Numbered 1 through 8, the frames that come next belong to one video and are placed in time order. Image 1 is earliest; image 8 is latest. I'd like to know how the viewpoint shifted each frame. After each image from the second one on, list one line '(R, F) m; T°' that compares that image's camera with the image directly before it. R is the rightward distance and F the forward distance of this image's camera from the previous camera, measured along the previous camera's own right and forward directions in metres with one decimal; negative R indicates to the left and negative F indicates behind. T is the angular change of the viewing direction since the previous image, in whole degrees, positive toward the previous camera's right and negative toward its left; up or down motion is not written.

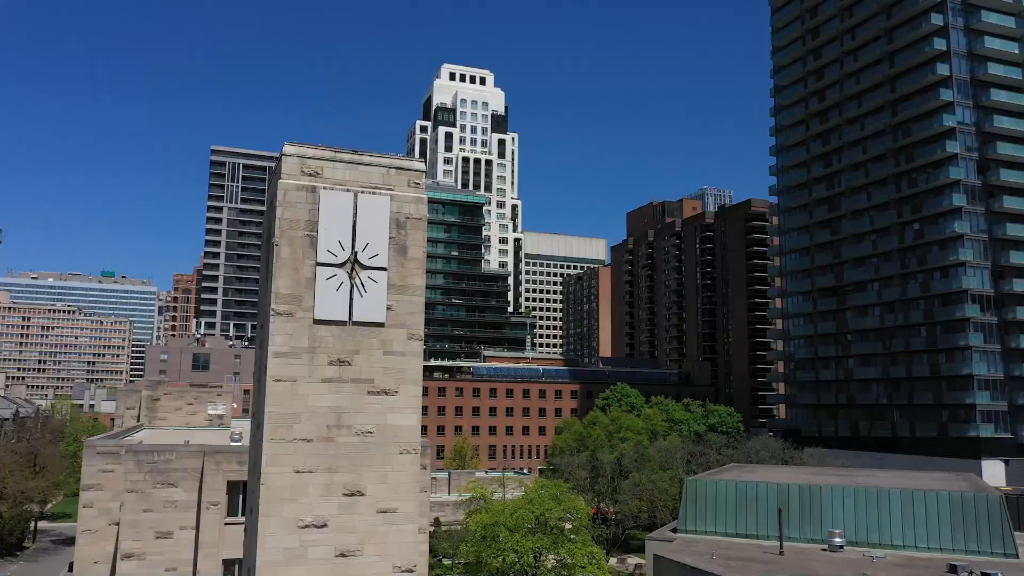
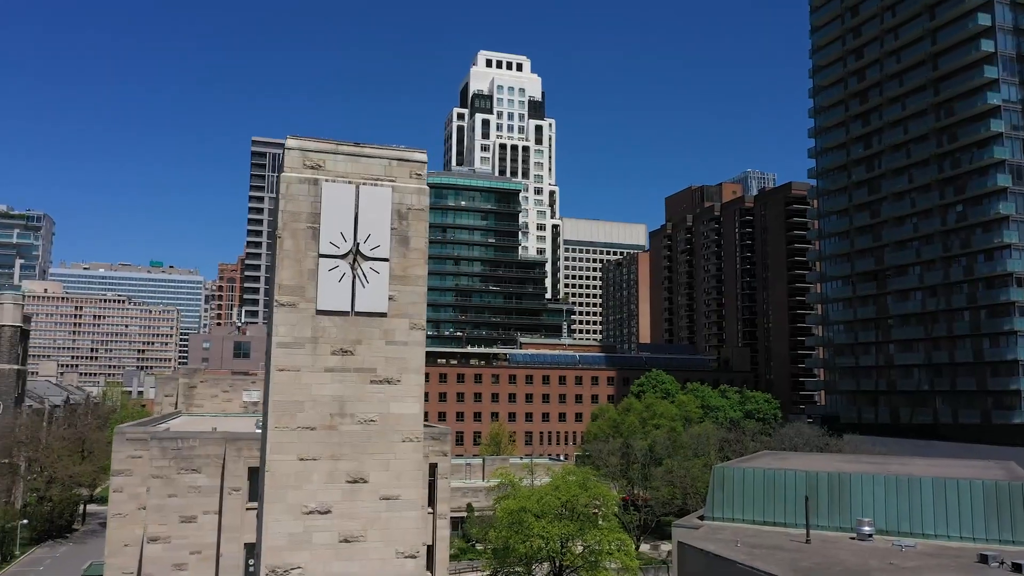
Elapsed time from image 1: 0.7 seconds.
(+0.8, -0.1) m; -3°
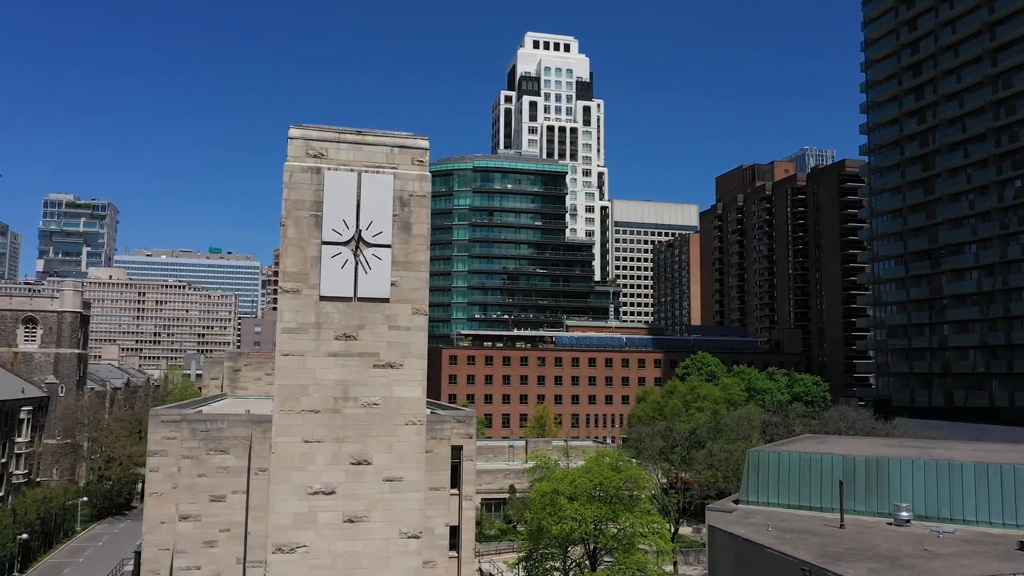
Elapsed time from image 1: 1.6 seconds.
(+1.1, -0.1) m; -4°
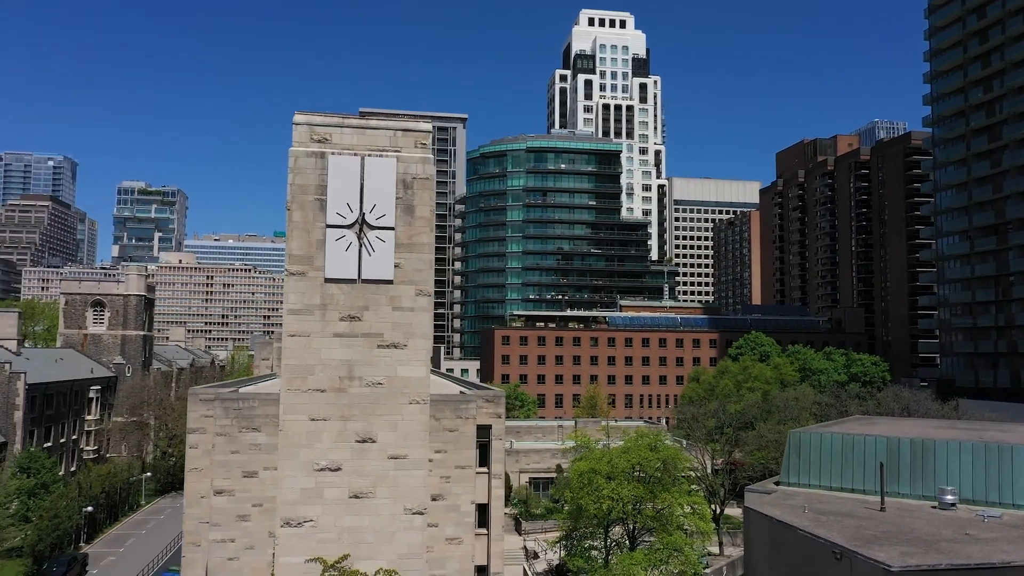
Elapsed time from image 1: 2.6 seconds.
(+1.2, -0.1) m; -4°
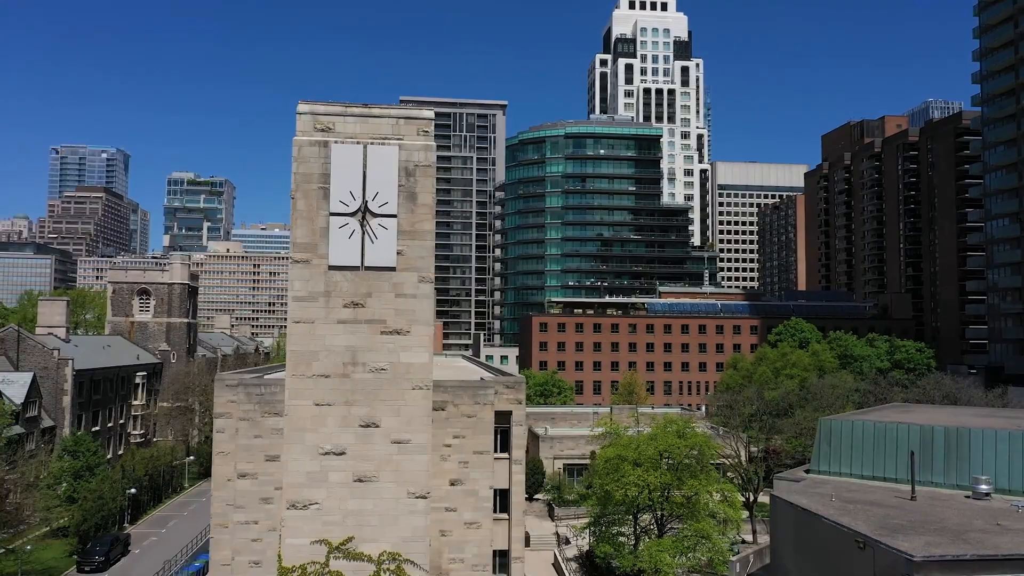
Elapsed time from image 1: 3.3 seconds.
(+0.9, 0.0) m; -3°
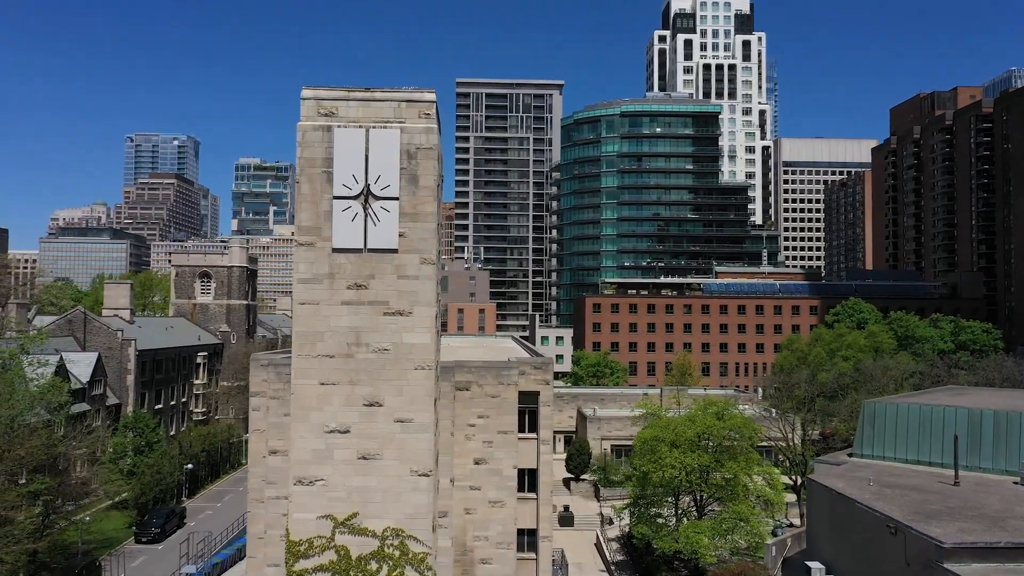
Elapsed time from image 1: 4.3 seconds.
(+1.3, 0.0) m; -4°
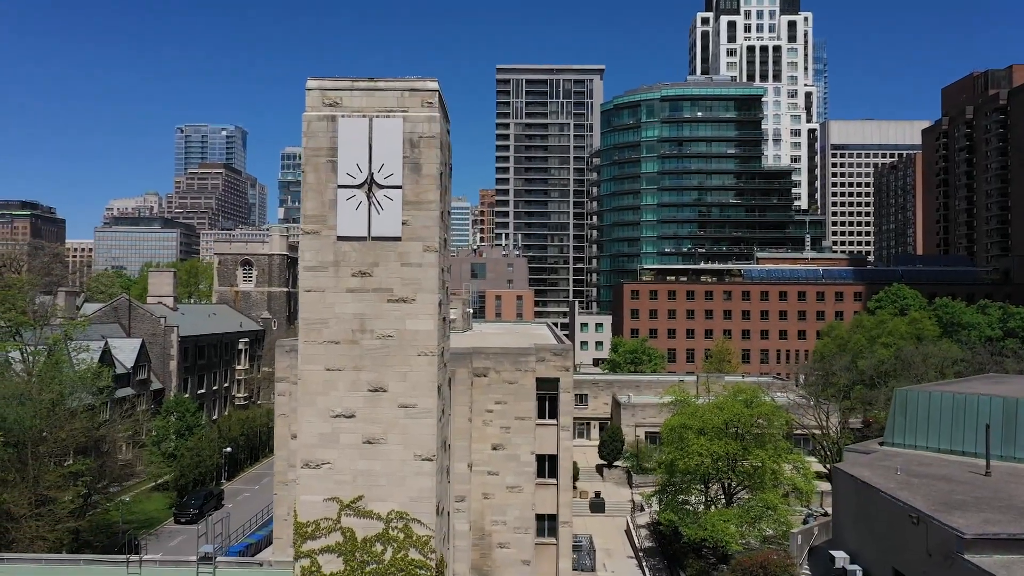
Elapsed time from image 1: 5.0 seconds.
(+0.9, -0.1) m; -3°
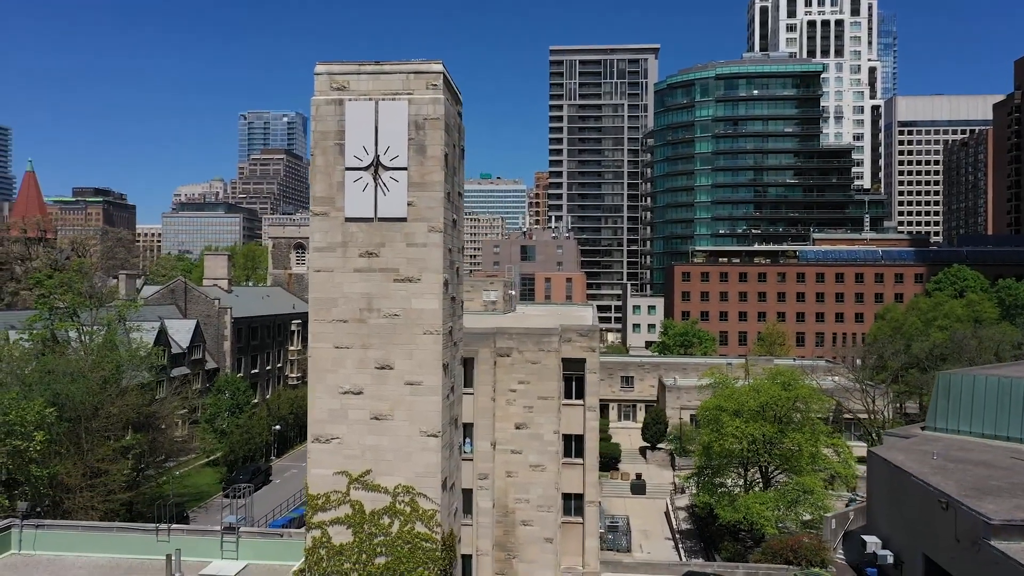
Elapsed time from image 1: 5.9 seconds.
(+1.2, -0.1) m; -4°
